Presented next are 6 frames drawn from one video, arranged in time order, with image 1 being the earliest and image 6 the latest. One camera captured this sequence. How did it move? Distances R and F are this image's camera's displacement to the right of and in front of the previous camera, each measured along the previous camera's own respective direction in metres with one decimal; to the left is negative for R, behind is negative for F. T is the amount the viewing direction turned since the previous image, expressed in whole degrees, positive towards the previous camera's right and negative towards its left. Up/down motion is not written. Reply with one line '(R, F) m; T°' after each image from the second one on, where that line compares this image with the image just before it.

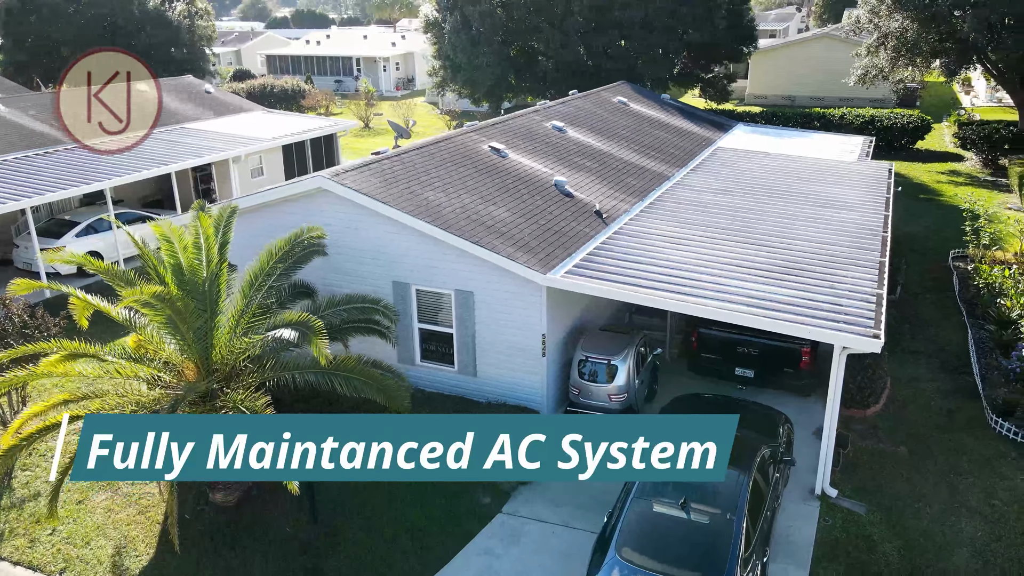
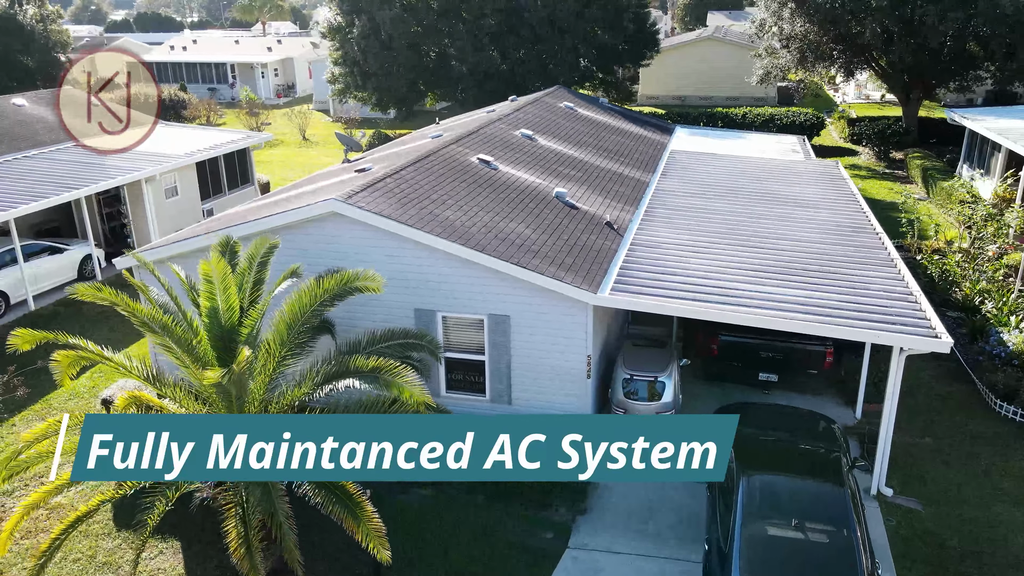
(-2.3, +0.8) m; +9°
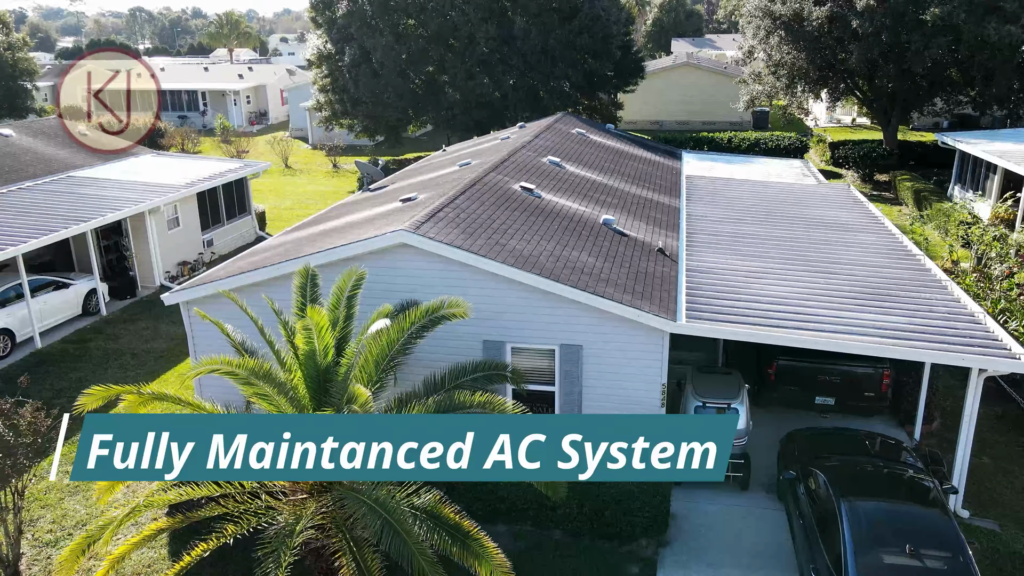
(-1.6, +0.2) m; +3°
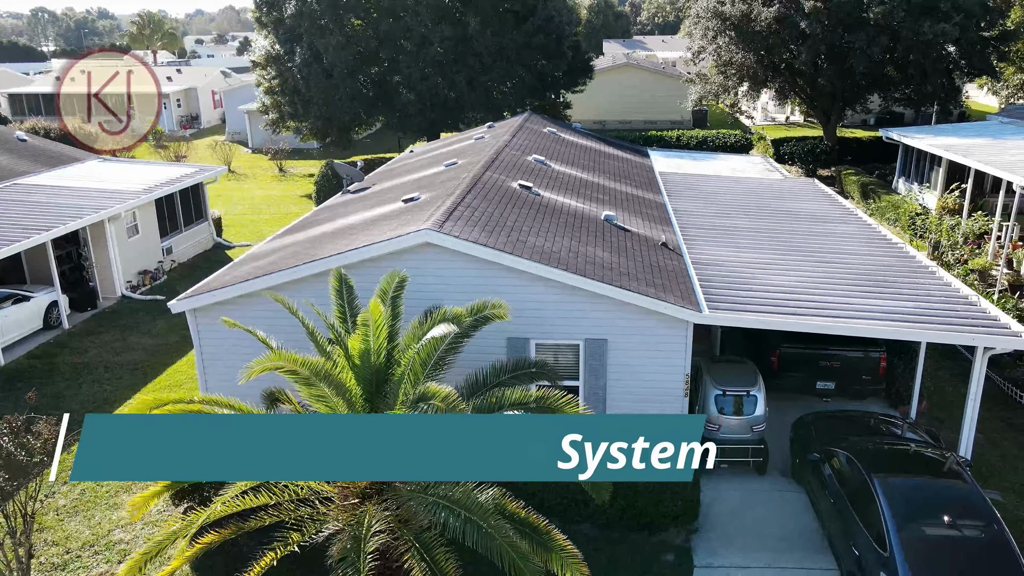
(-1.3, 0.0) m; +5°
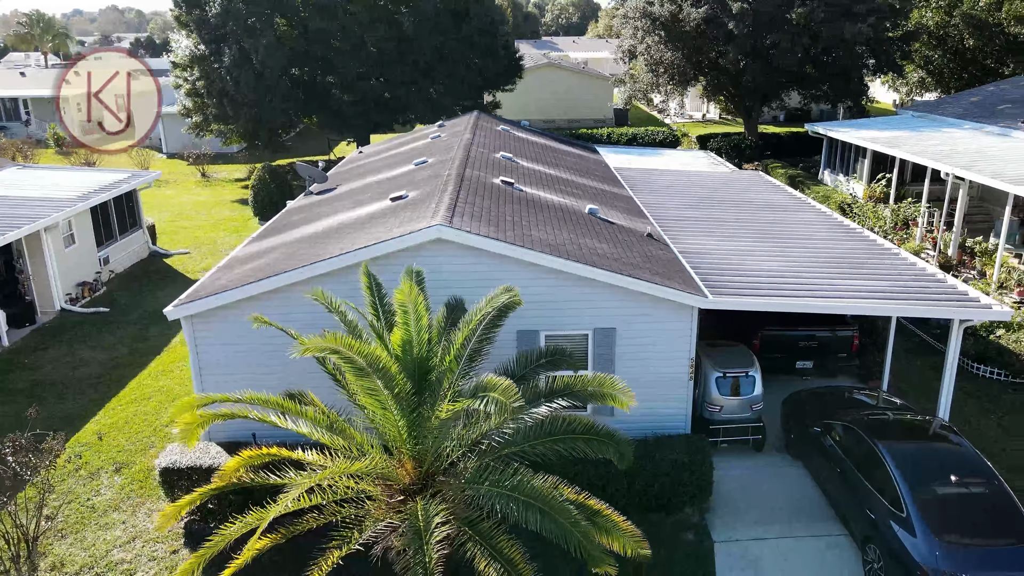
(-1.4, 0.0) m; +7°
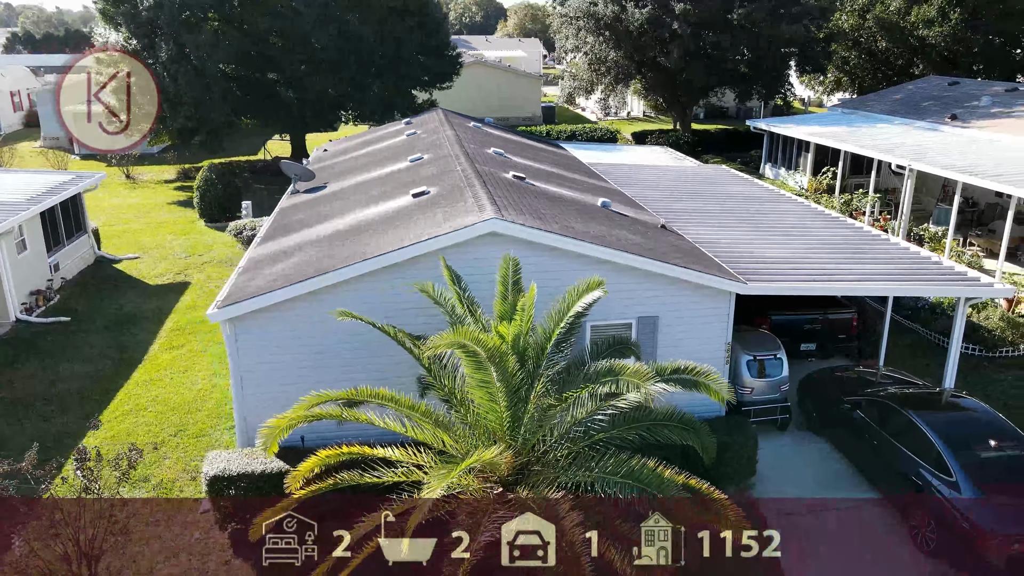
(-2.0, 0.0) m; +7°
